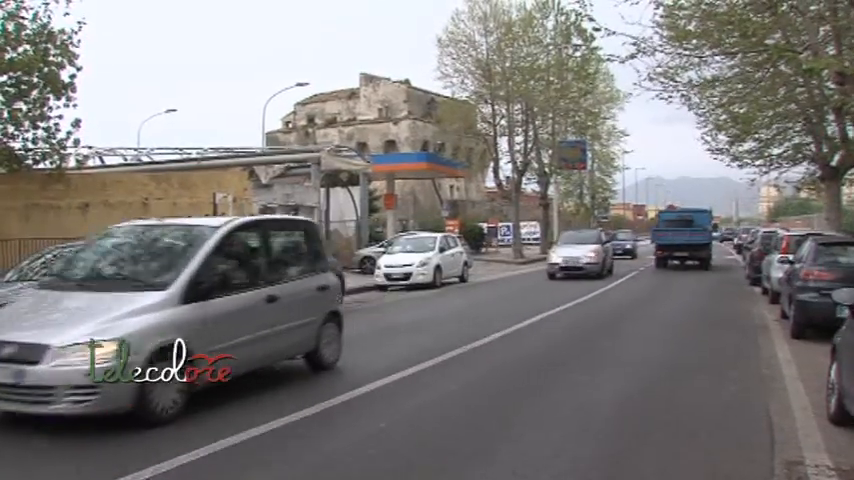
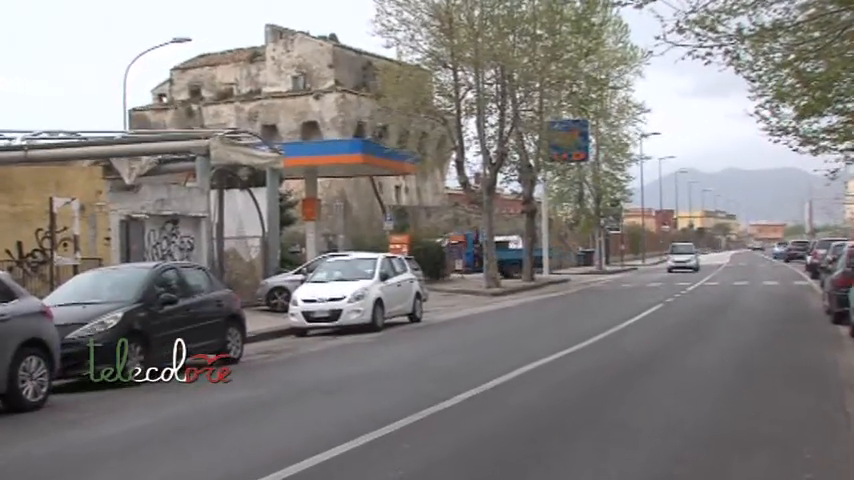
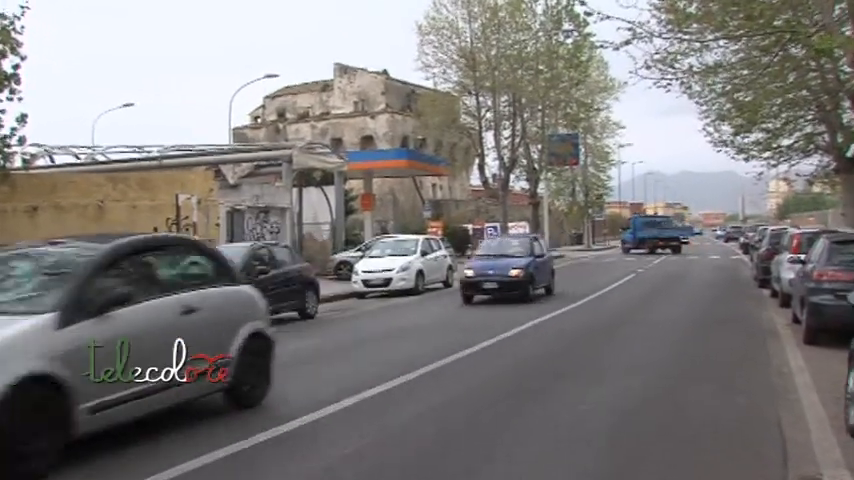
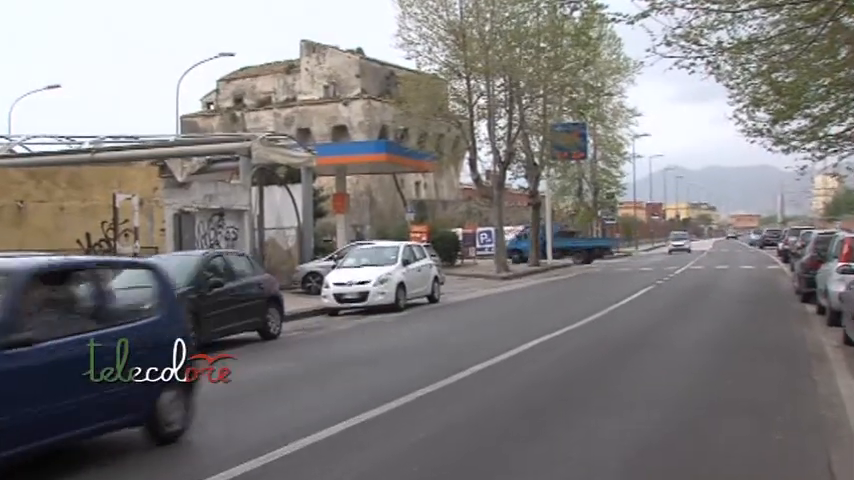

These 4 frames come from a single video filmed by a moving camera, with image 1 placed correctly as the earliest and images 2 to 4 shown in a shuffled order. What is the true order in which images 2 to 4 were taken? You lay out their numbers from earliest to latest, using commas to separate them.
3, 4, 2
